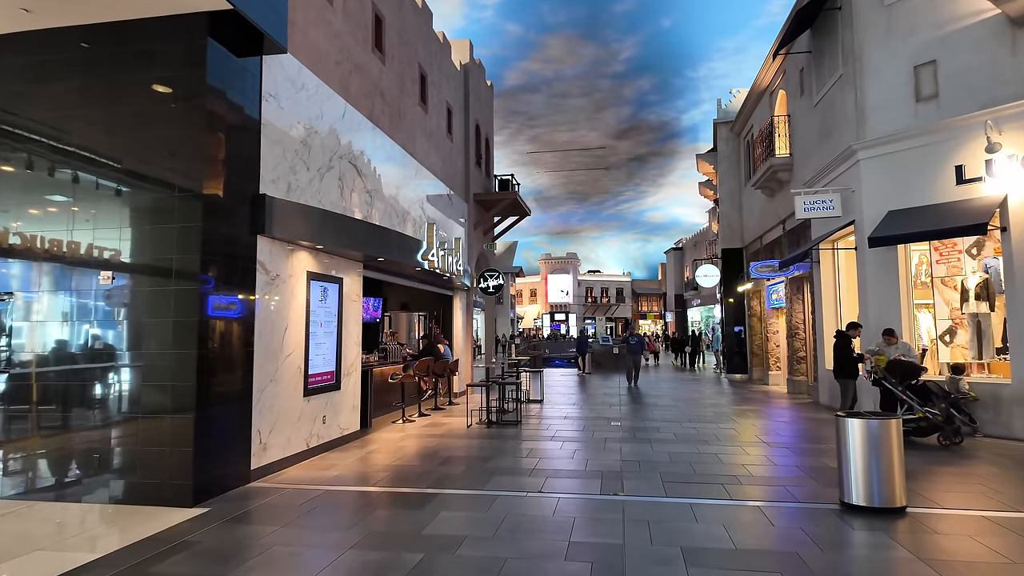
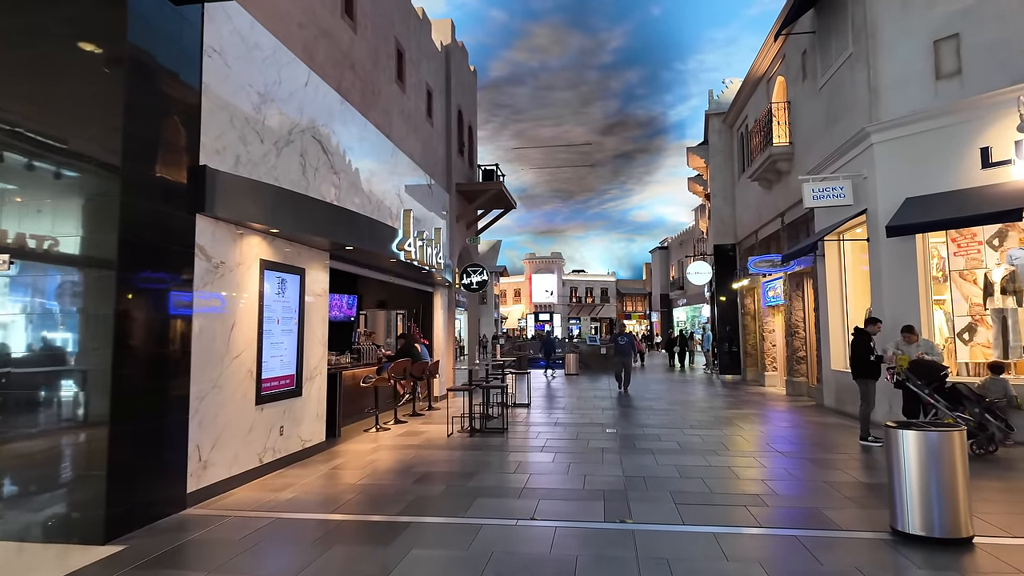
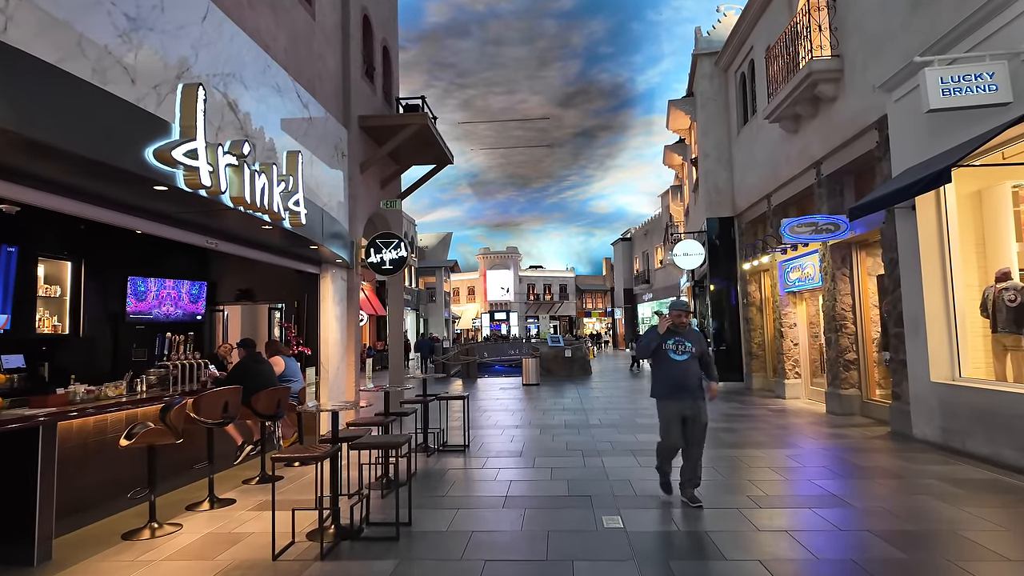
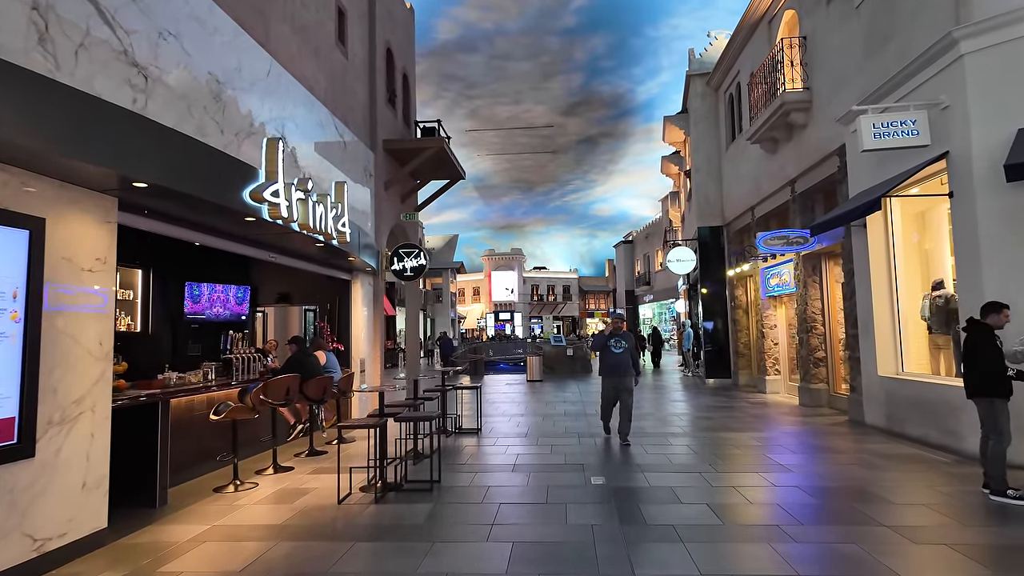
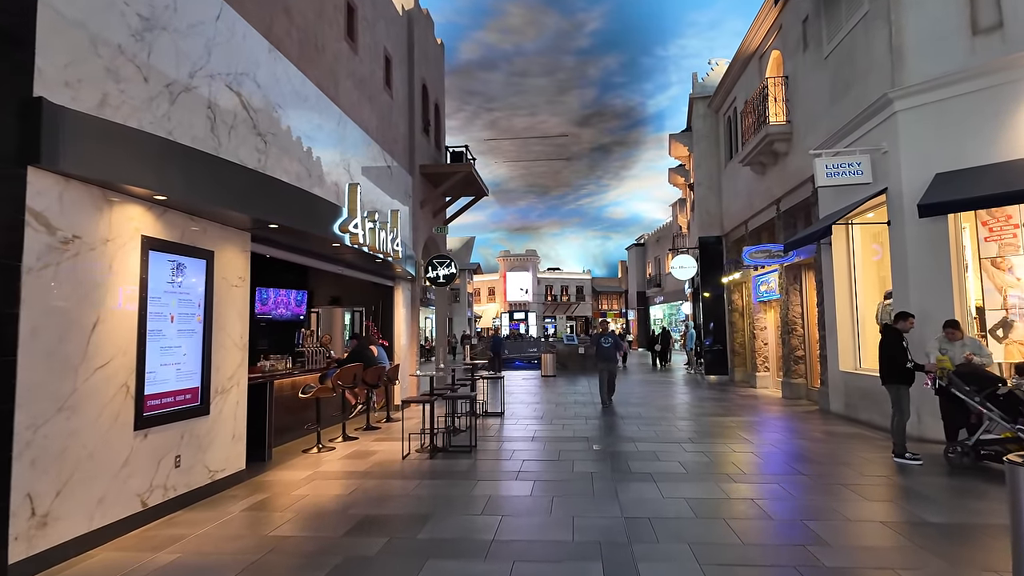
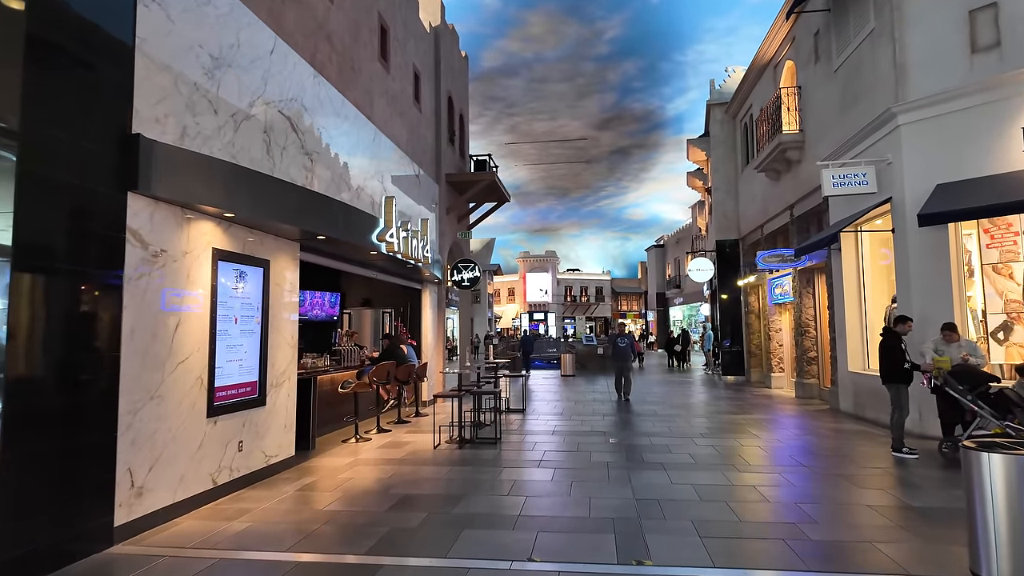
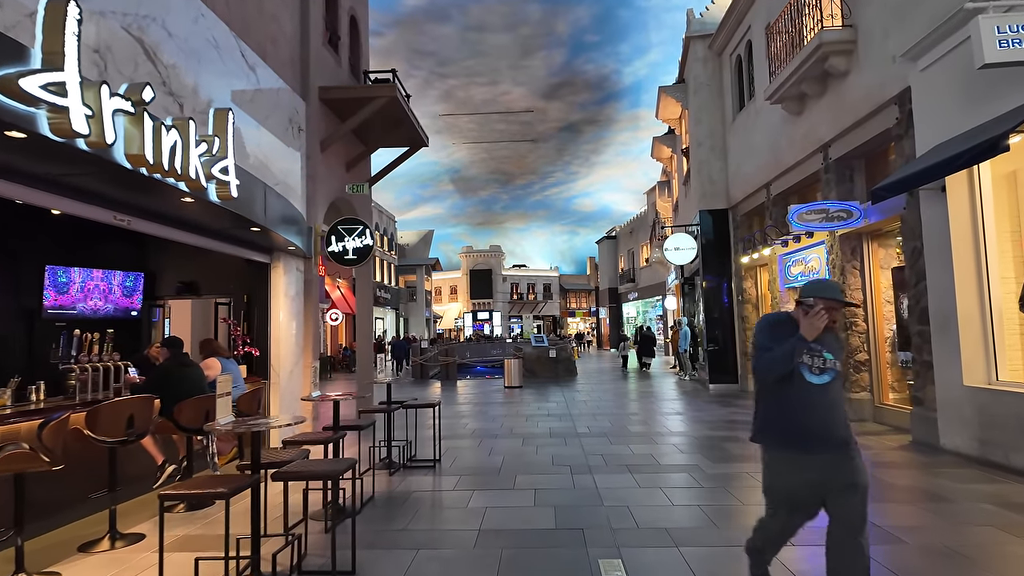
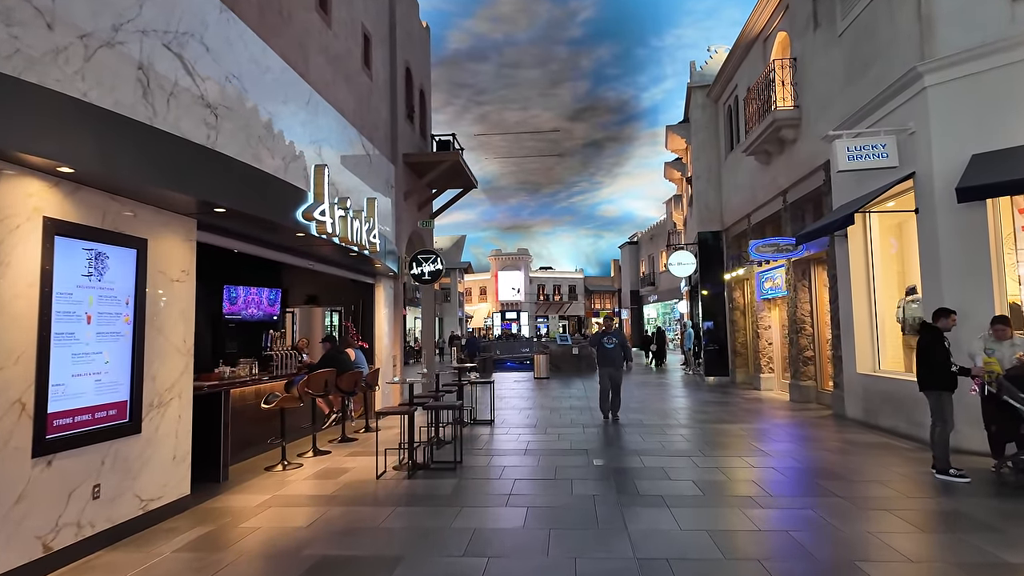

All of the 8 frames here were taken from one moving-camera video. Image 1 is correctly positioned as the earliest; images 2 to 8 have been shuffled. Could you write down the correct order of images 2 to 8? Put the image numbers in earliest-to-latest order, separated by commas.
2, 6, 5, 8, 4, 3, 7
